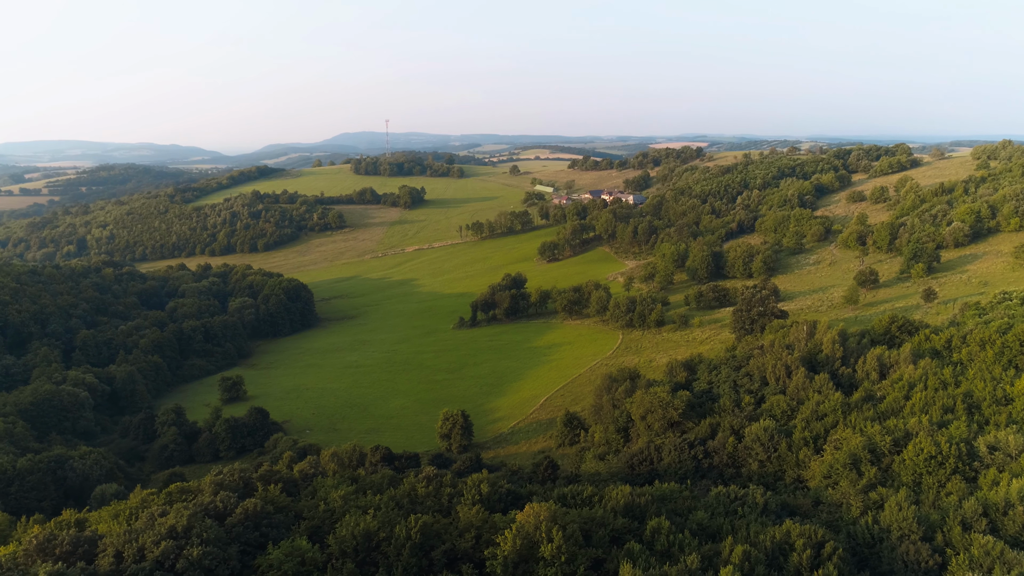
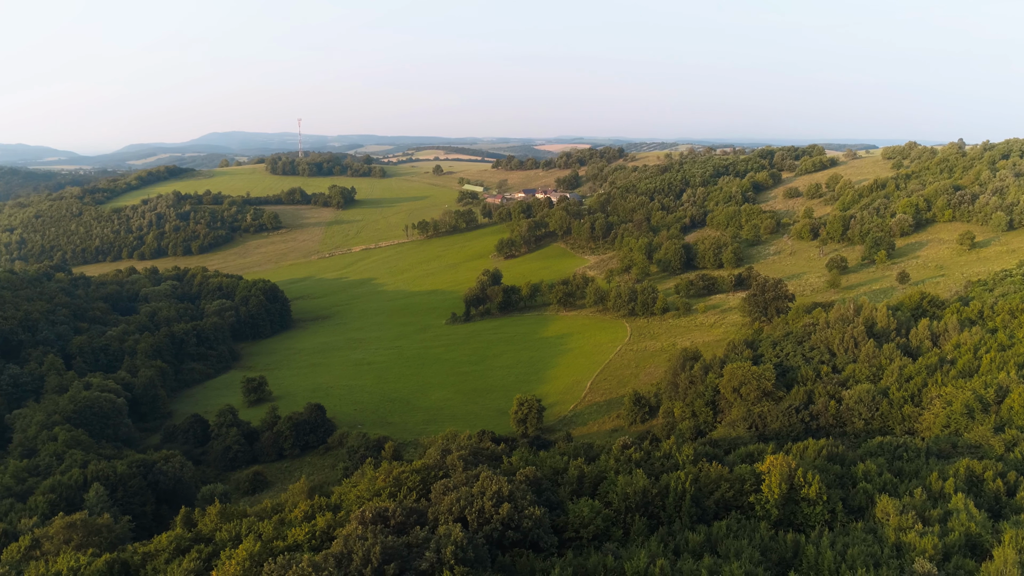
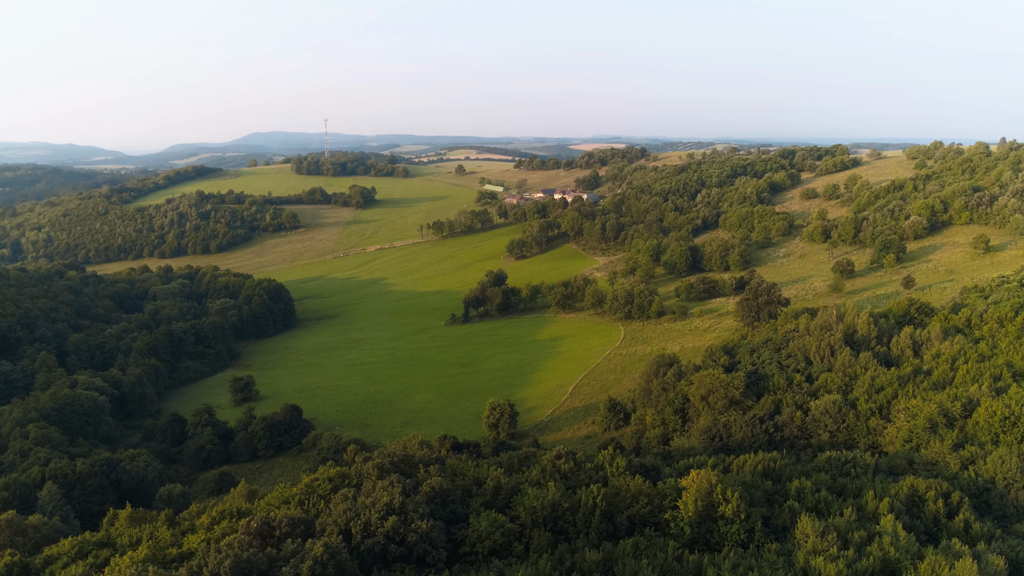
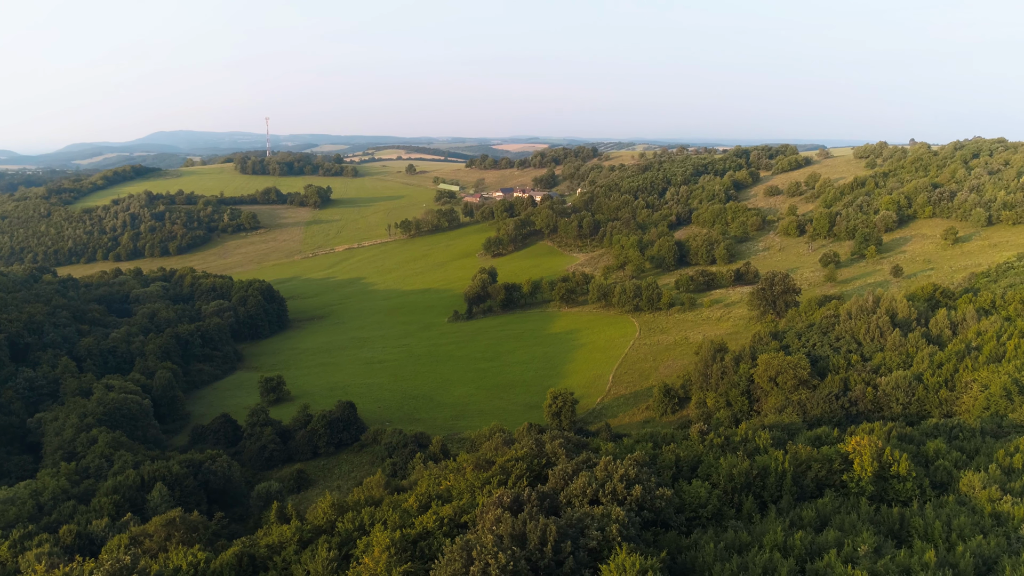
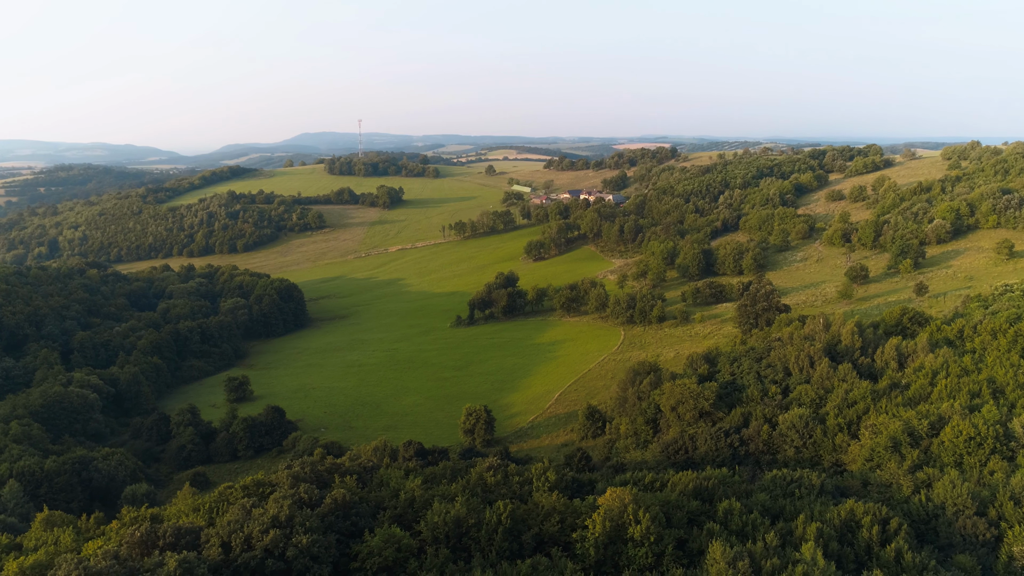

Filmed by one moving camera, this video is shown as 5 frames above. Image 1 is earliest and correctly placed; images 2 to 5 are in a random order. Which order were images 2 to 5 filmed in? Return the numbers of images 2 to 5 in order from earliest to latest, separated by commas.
5, 3, 2, 4
